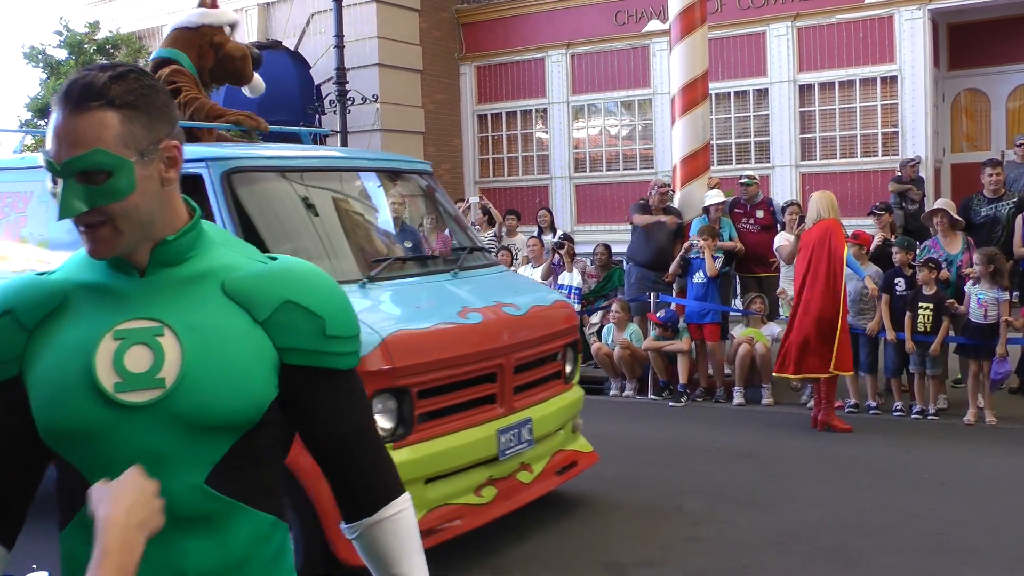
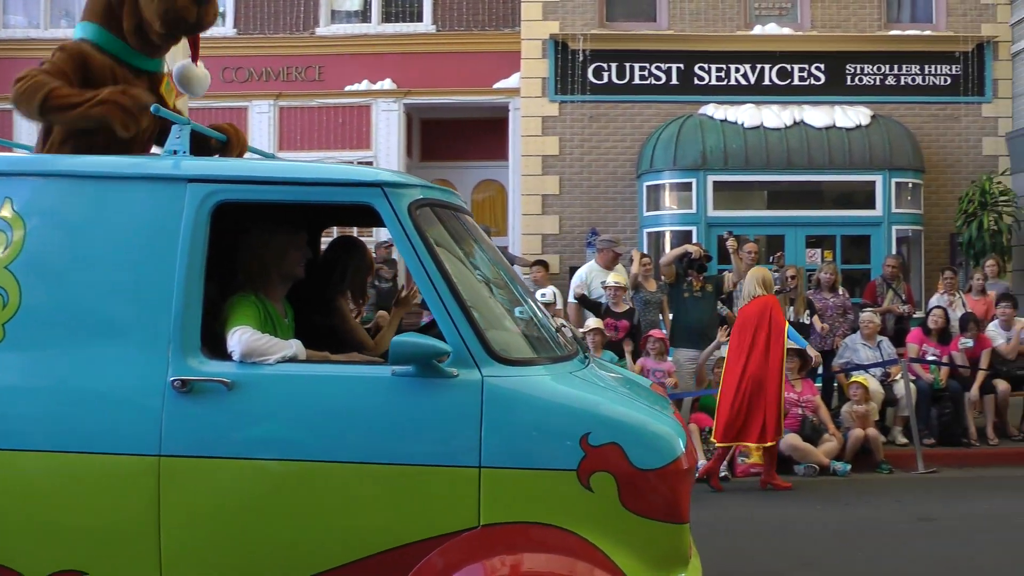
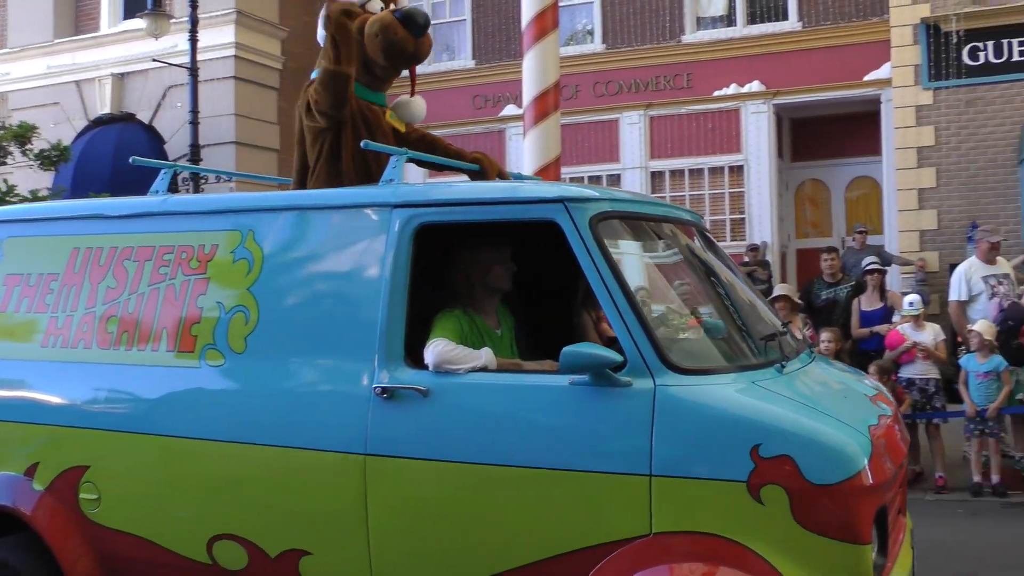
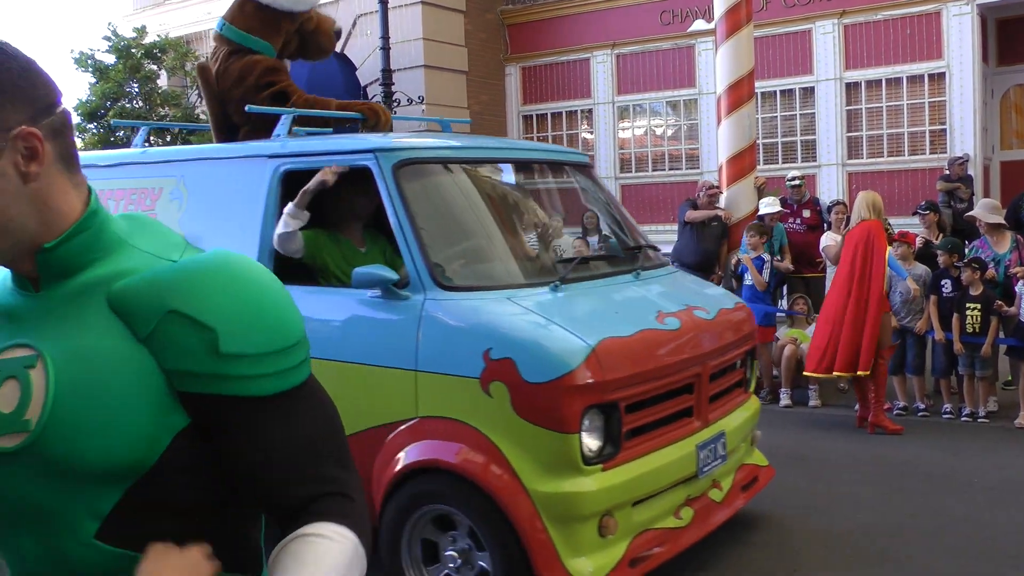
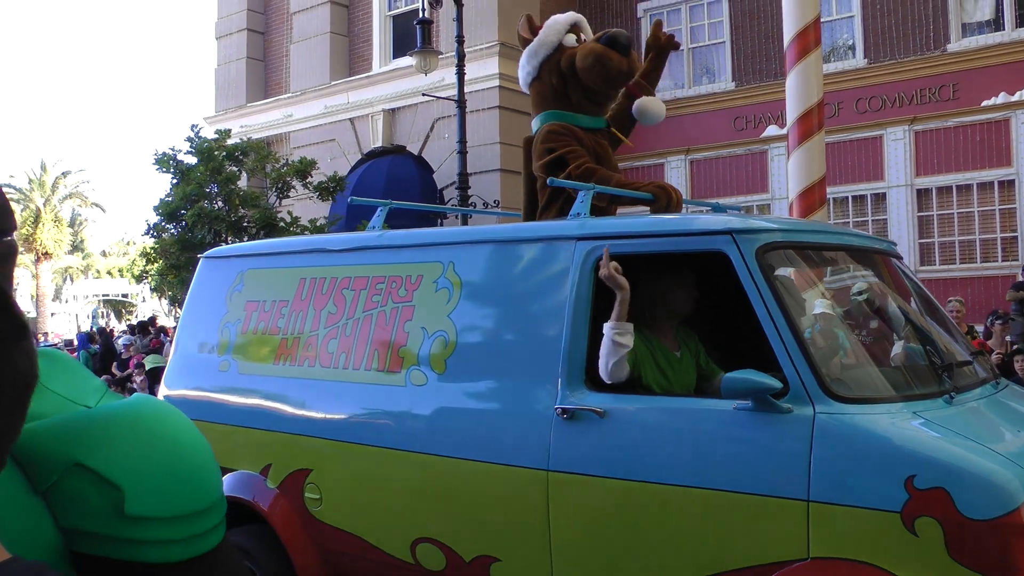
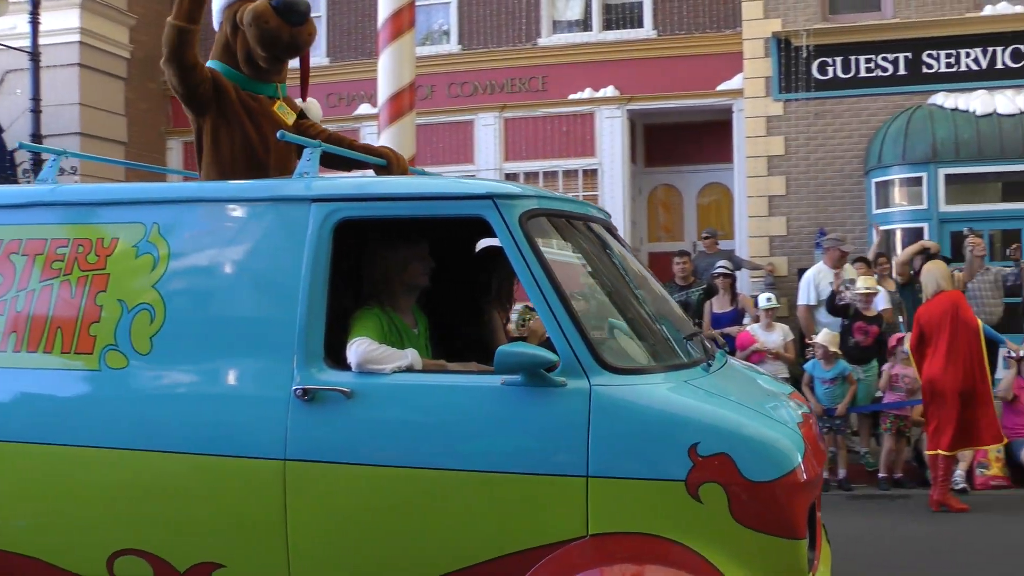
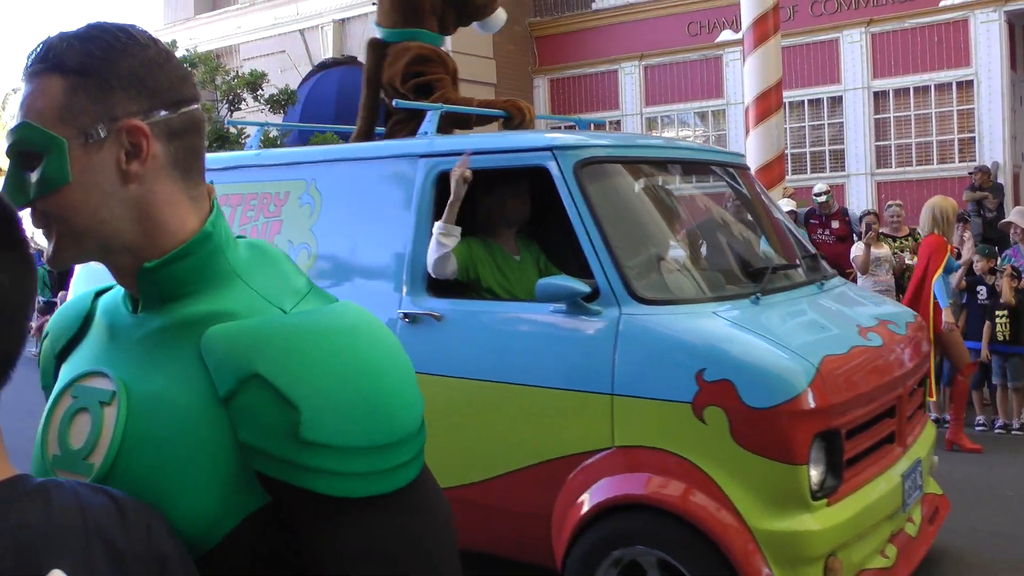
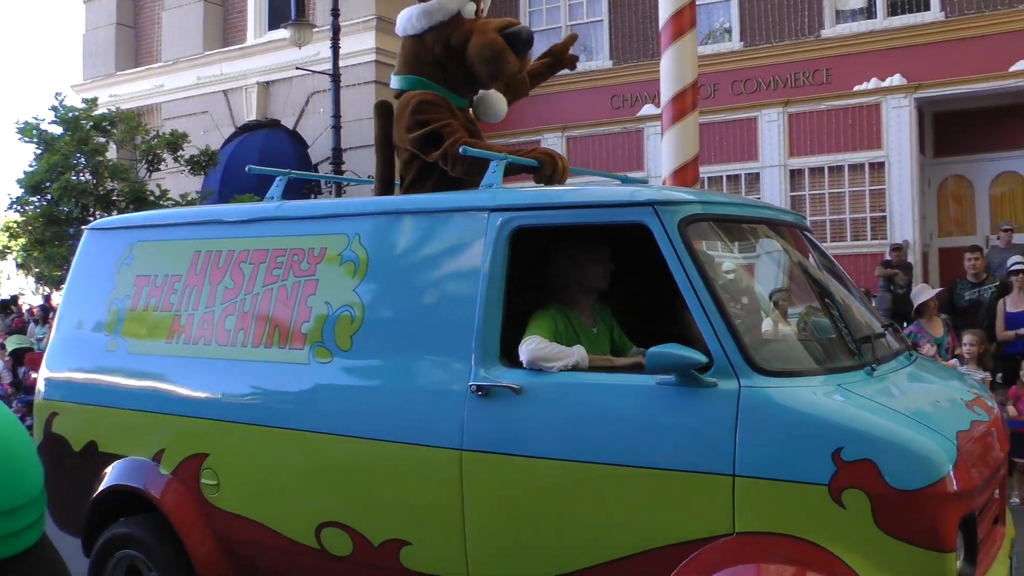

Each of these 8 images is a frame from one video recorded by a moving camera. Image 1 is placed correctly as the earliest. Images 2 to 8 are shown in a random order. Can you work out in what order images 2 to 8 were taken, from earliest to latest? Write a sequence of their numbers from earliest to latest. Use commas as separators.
4, 7, 5, 8, 3, 6, 2
